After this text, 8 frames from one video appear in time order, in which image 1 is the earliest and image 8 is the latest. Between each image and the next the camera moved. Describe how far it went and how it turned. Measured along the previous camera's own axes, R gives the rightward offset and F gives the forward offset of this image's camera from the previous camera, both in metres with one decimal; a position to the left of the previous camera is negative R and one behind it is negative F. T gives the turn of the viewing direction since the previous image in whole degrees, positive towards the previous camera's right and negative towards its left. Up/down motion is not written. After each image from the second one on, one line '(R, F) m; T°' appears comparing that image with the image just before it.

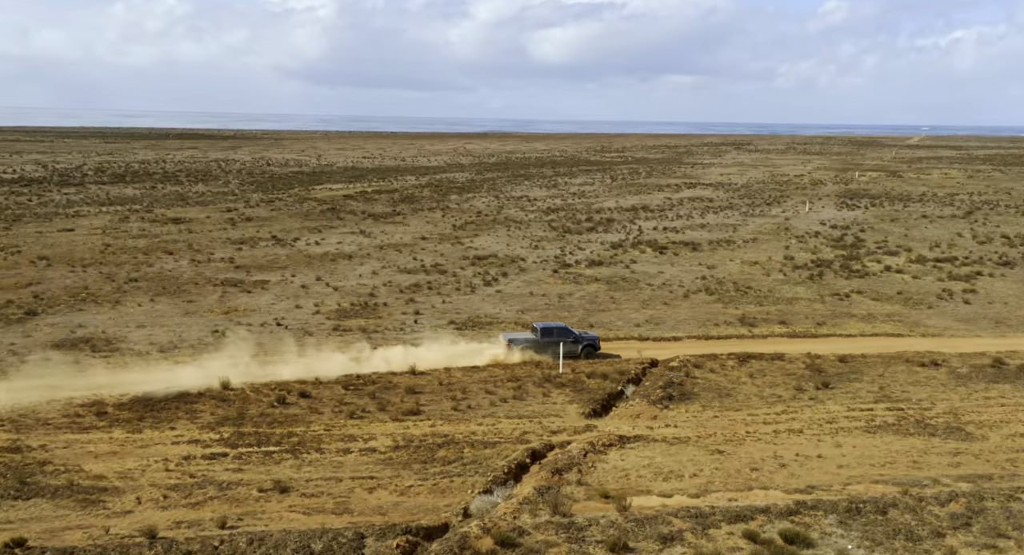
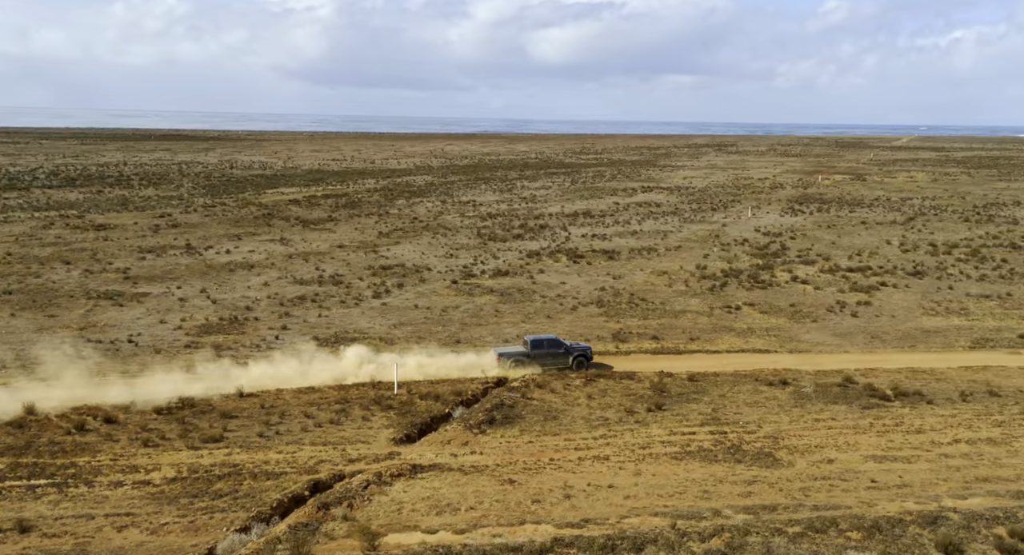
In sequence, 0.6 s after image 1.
(+2.8, +0.4) m; +1°
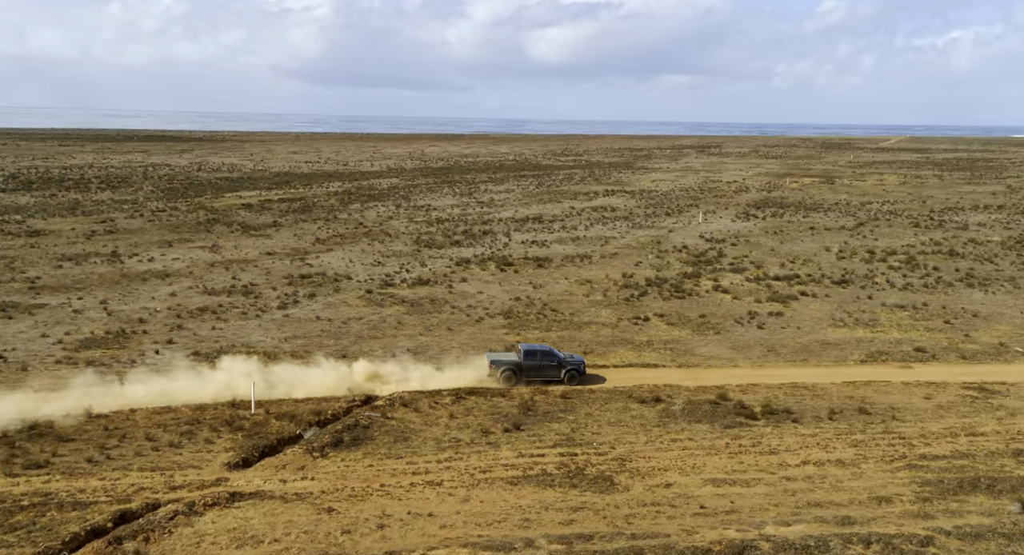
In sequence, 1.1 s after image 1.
(+2.3, +0.3) m; +1°
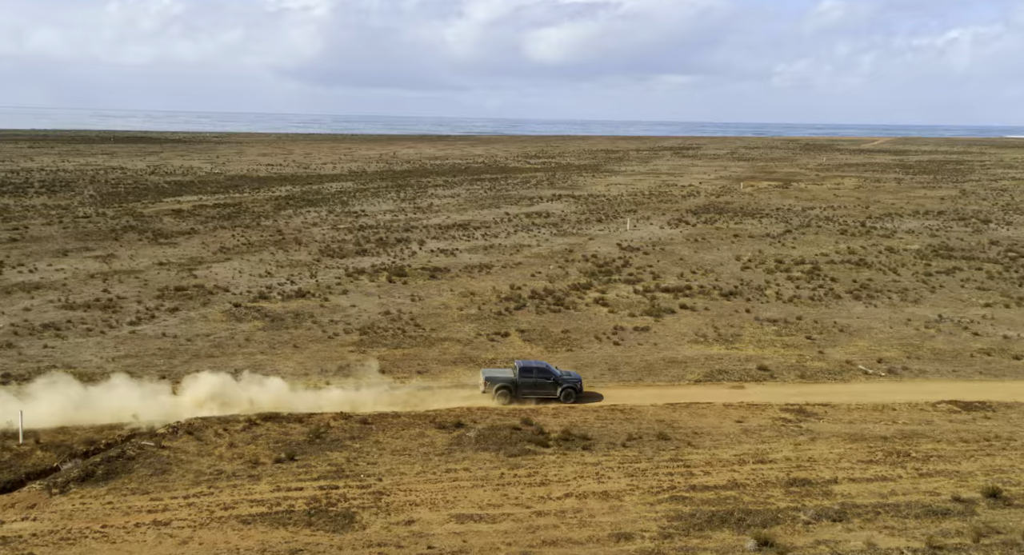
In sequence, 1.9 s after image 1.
(+3.5, +0.5) m; +2°
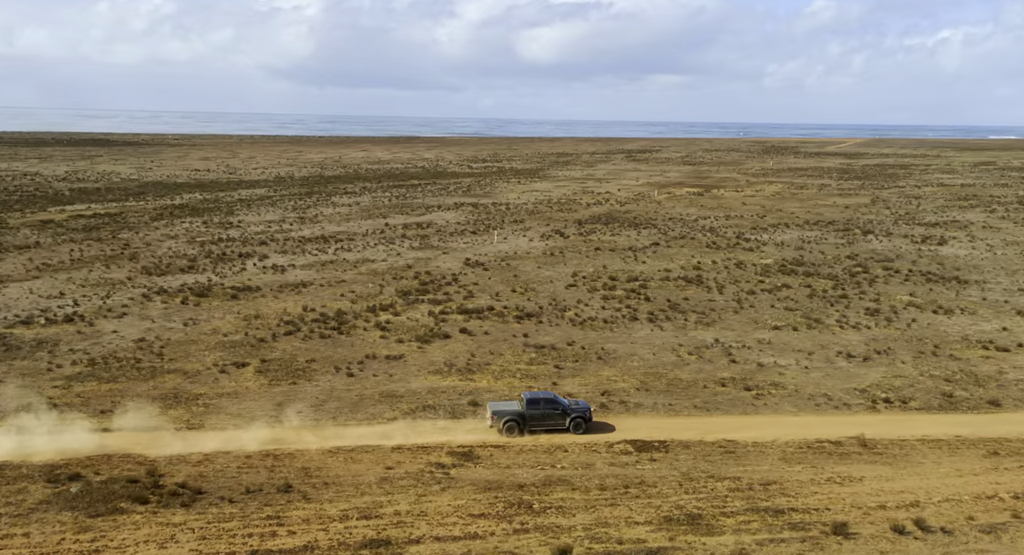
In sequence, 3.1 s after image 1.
(+6.0, +0.8) m; +3°
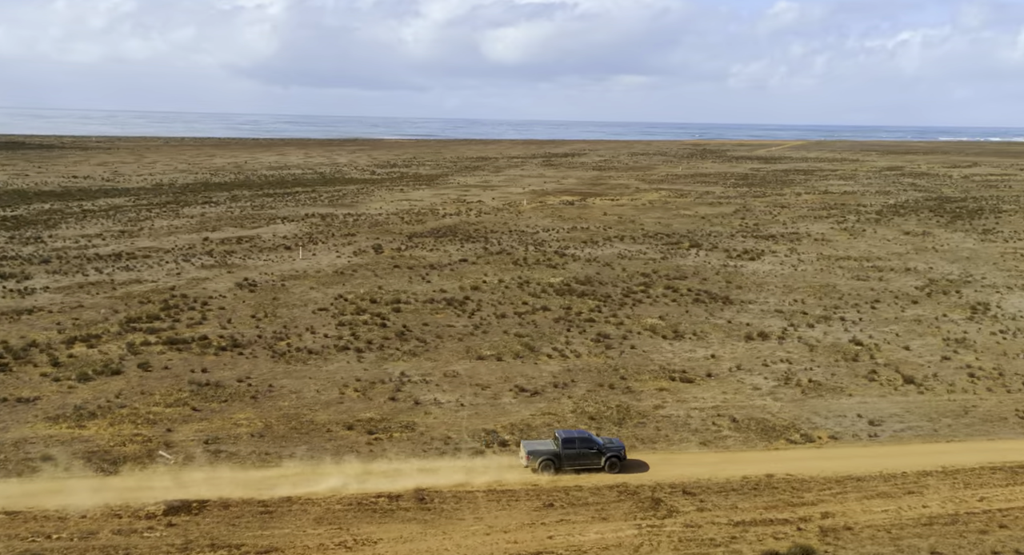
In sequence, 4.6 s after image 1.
(+7.7, +0.8) m; +5°
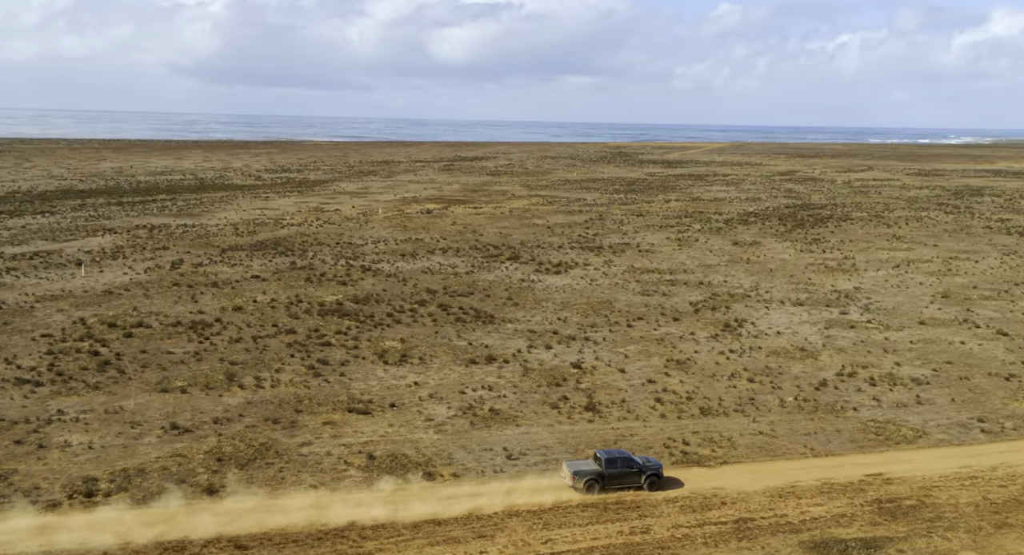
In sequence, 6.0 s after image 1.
(+7.2, +0.5) m; +6°
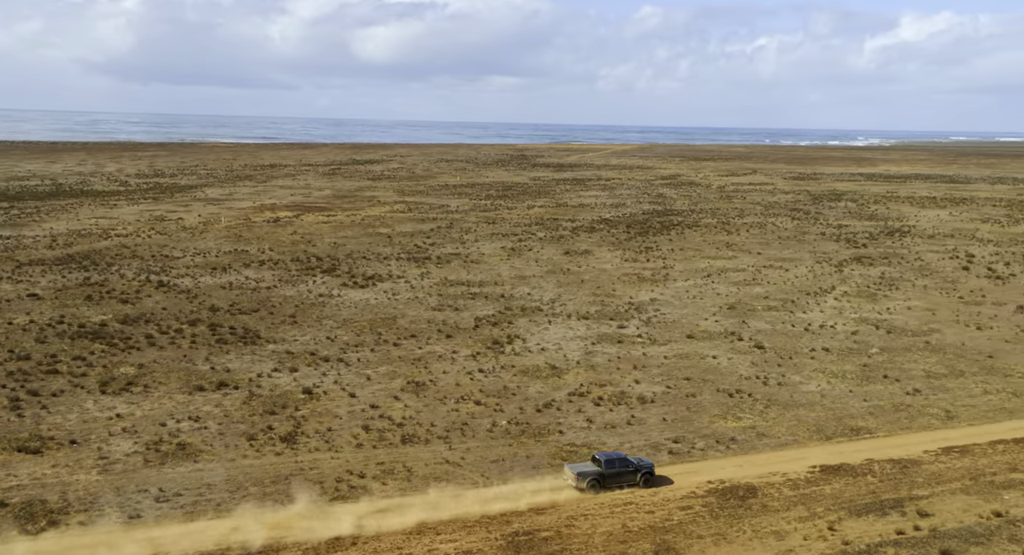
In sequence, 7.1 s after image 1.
(+6.1, +0.3) m; +7°
